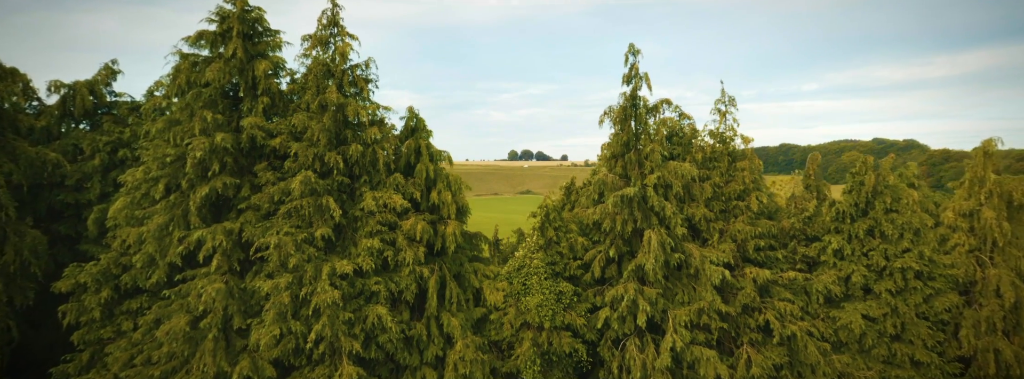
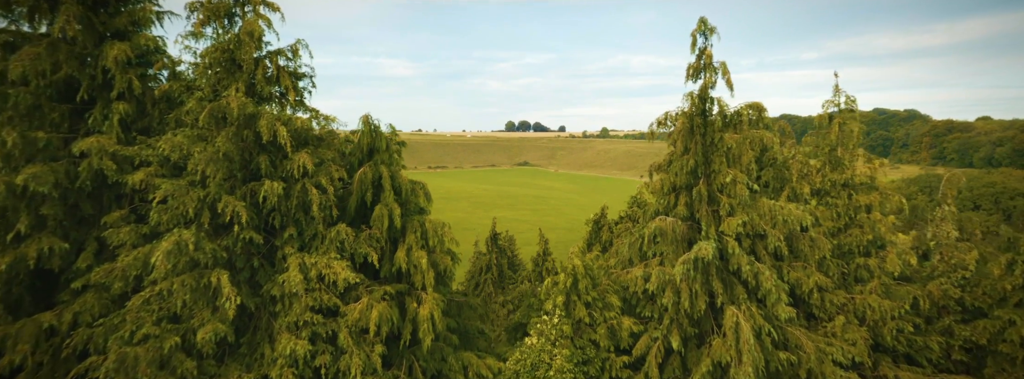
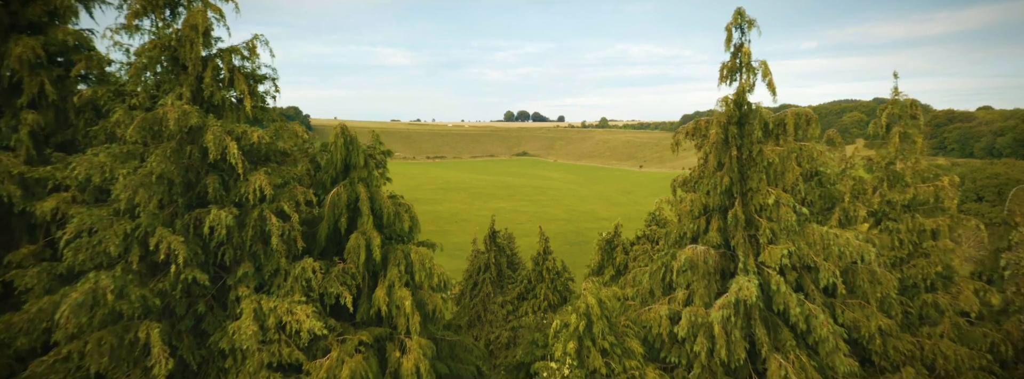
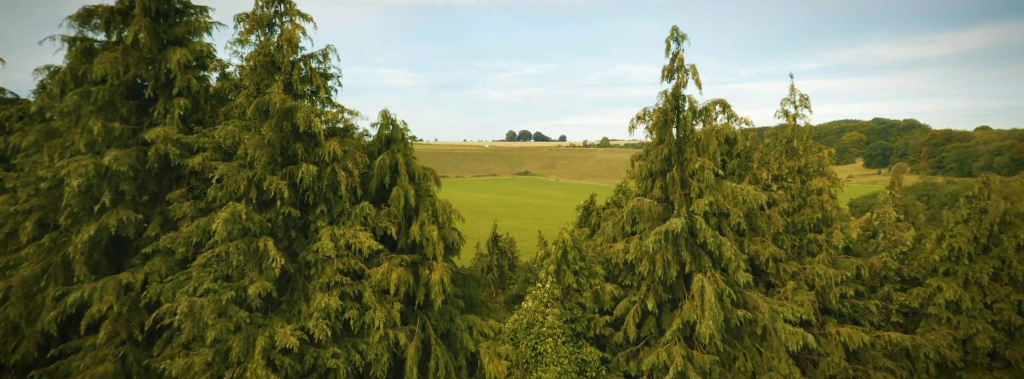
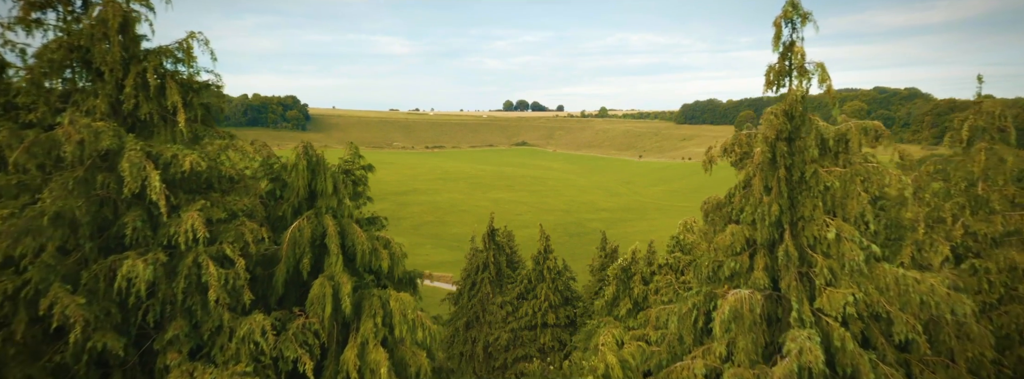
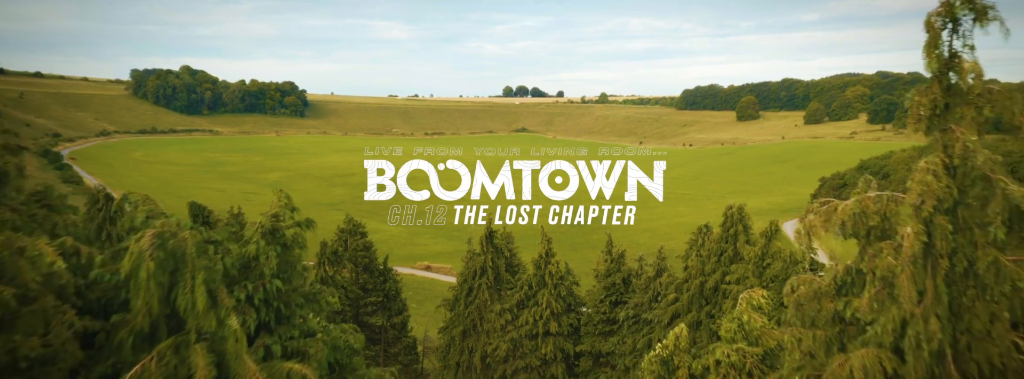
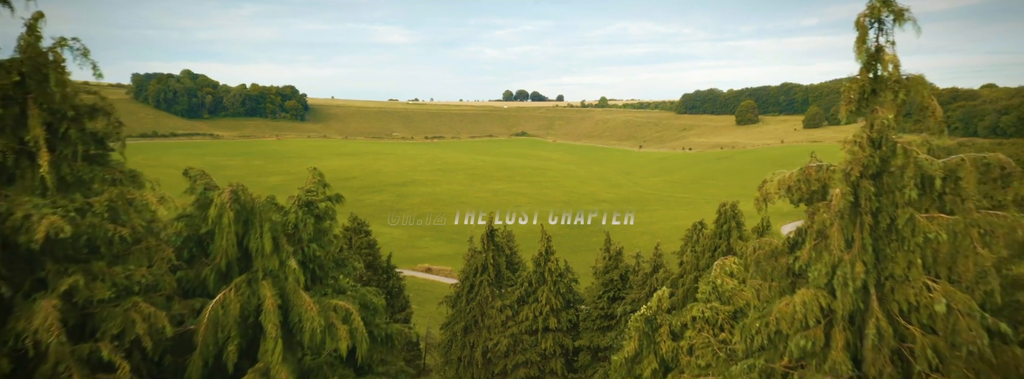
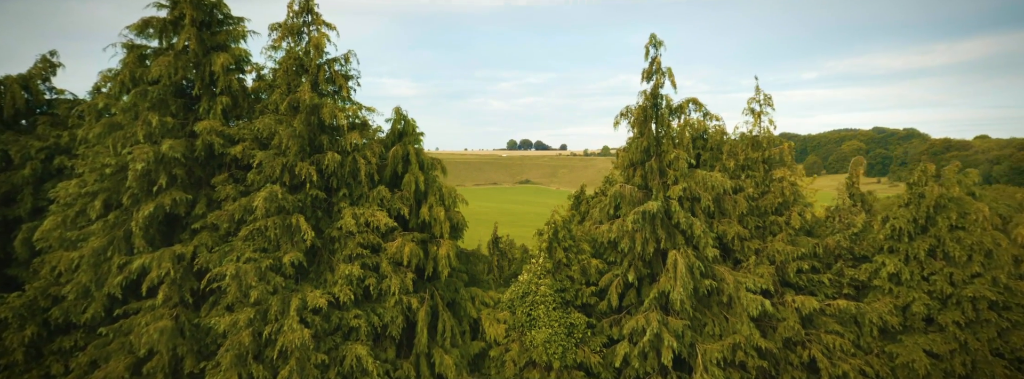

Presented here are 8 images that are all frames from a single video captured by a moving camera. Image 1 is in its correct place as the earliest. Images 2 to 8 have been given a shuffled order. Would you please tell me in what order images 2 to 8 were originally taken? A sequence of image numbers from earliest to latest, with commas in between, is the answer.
8, 4, 2, 3, 5, 7, 6
